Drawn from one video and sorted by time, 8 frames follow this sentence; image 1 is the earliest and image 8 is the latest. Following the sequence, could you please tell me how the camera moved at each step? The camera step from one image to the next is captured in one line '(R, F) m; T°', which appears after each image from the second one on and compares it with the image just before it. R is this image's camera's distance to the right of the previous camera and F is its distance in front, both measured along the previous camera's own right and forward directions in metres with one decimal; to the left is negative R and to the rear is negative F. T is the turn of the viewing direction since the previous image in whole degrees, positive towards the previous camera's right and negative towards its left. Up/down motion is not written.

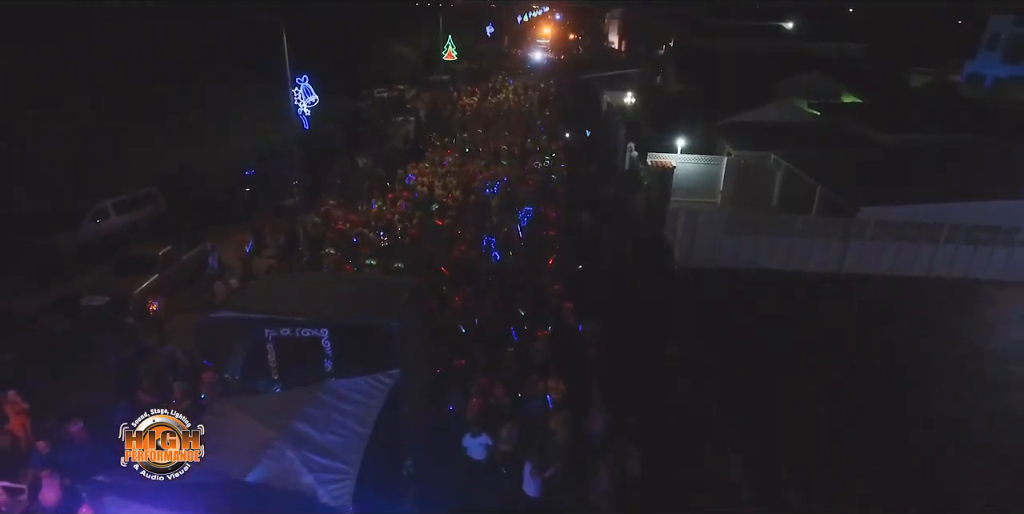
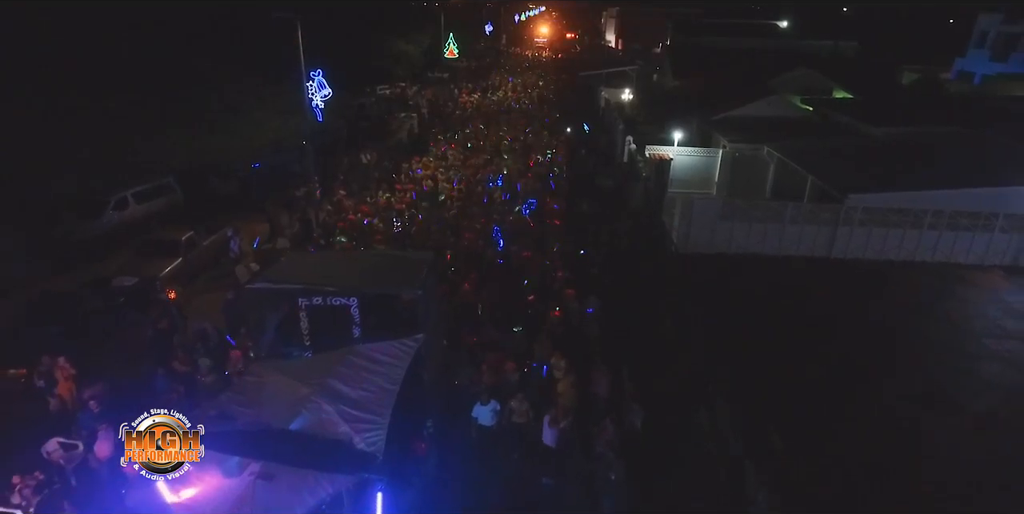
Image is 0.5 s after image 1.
(-0.2, -0.7) m; 0°
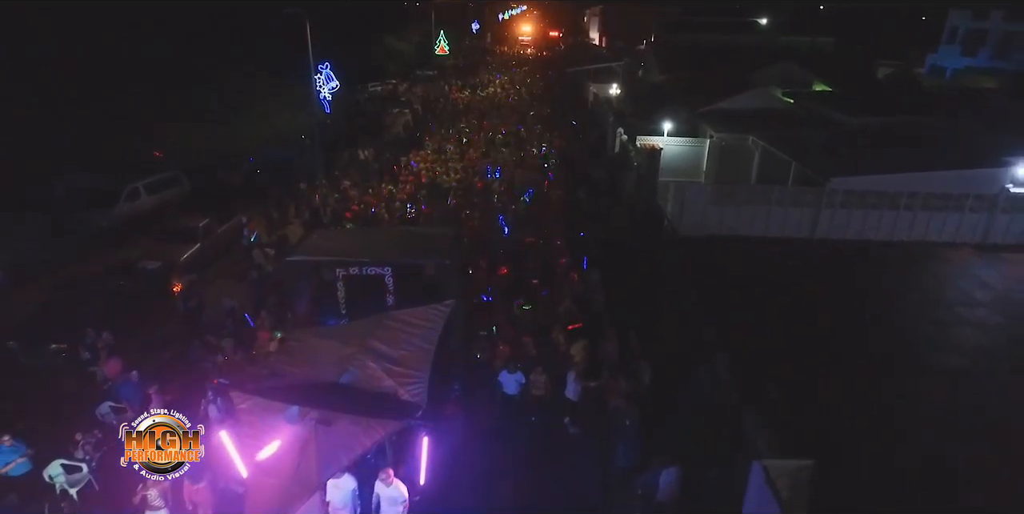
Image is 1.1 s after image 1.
(-0.5, -0.7) m; +1°
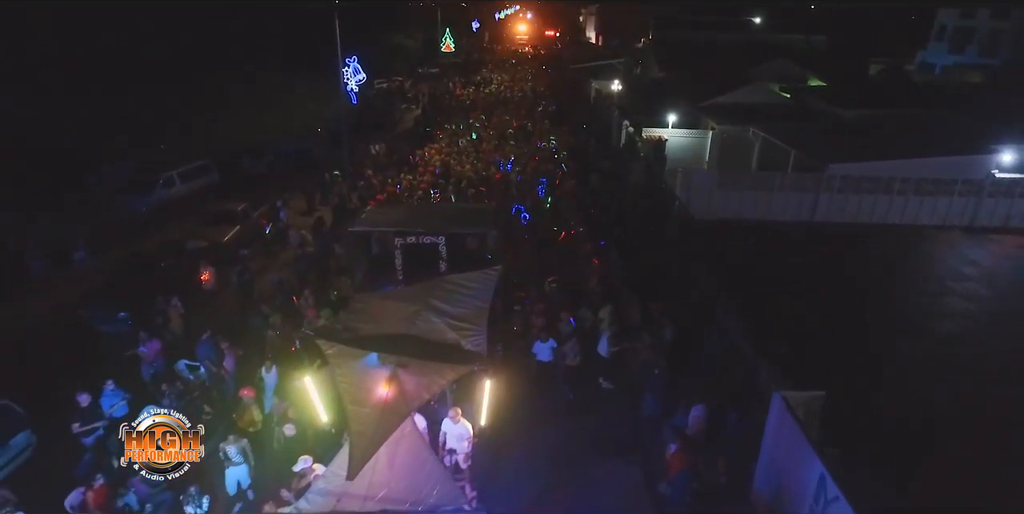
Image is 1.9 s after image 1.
(-0.7, -0.9) m; +1°
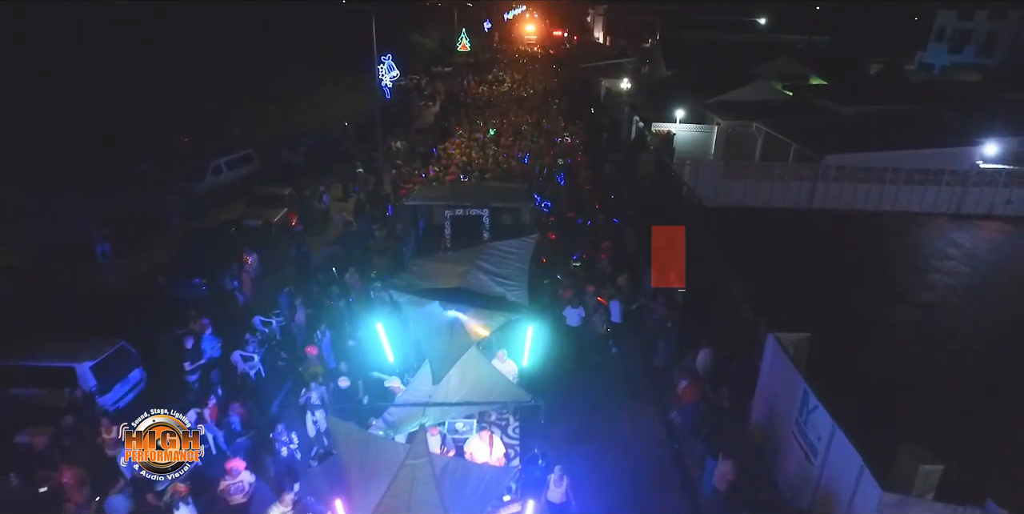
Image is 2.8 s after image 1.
(-0.5, -1.4) m; 0°
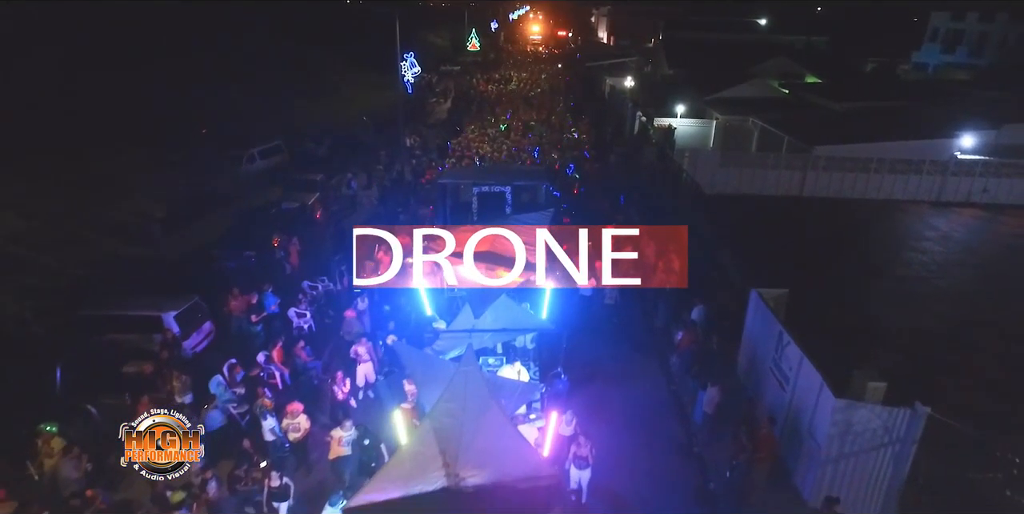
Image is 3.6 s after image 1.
(-0.3, -1.4) m; 0°
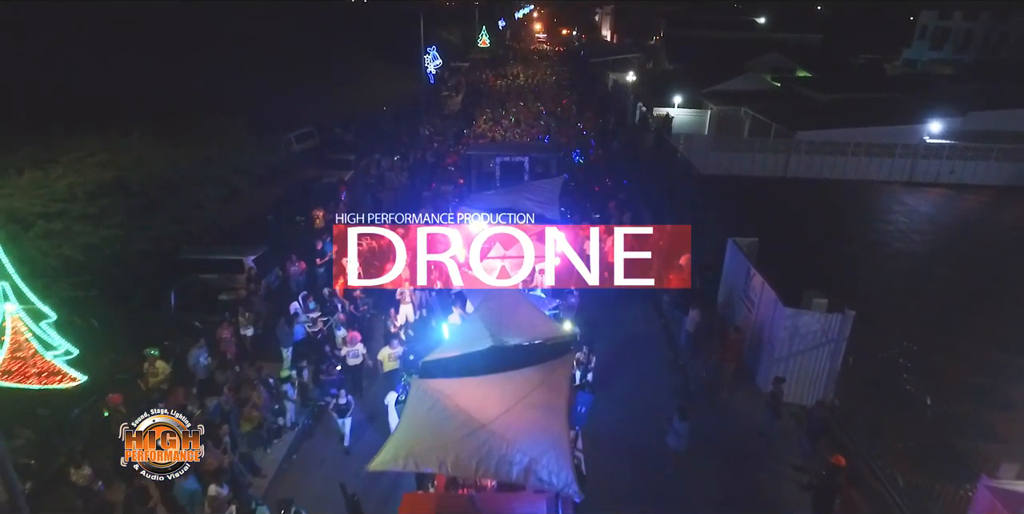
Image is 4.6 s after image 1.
(-0.3, -2.1) m; 0°
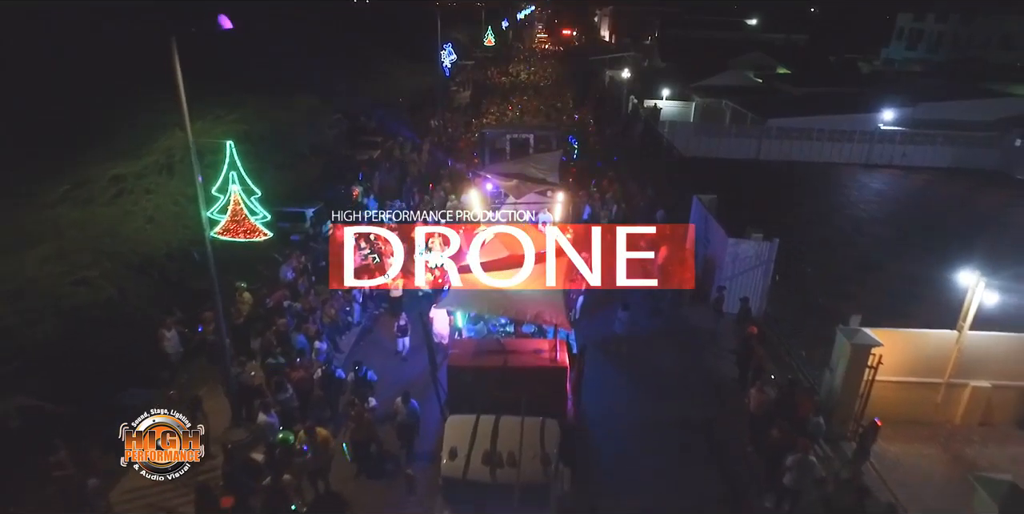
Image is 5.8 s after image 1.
(-0.2, -2.9) m; 0°
